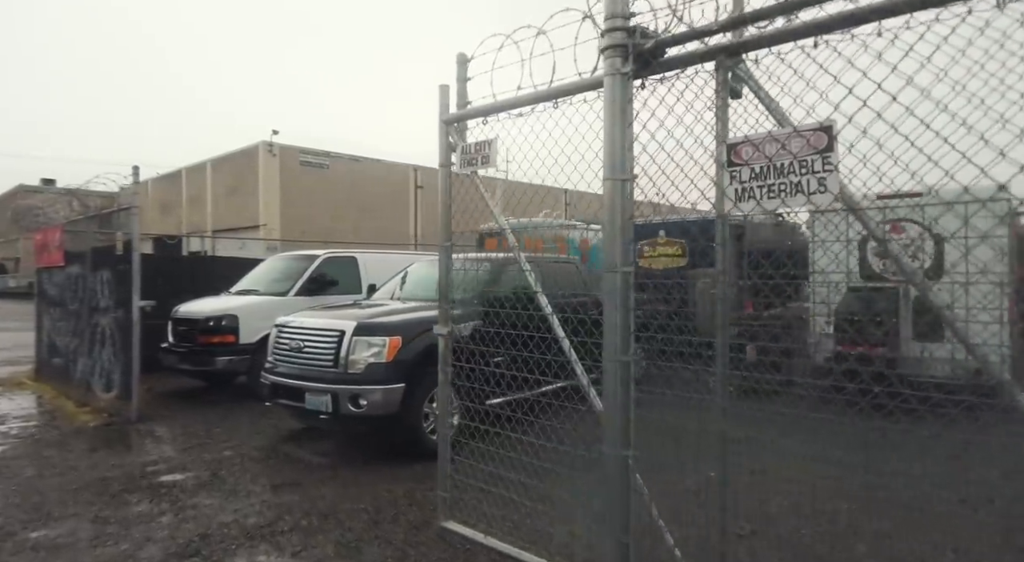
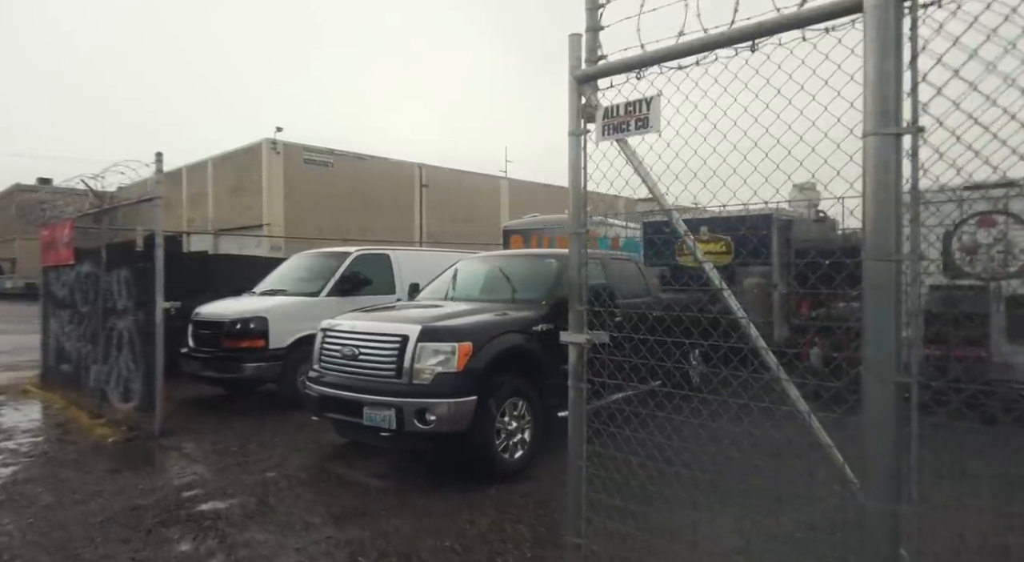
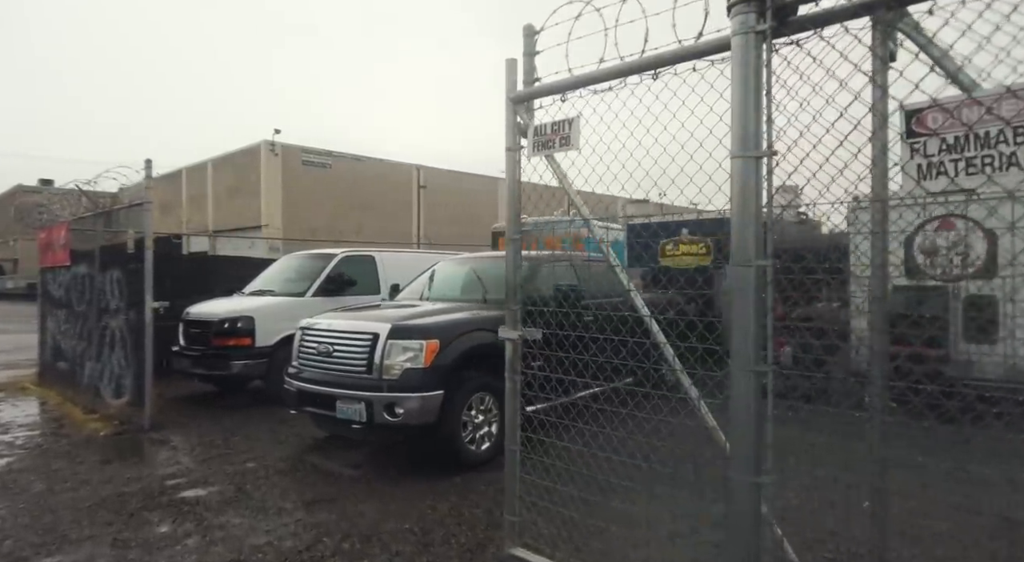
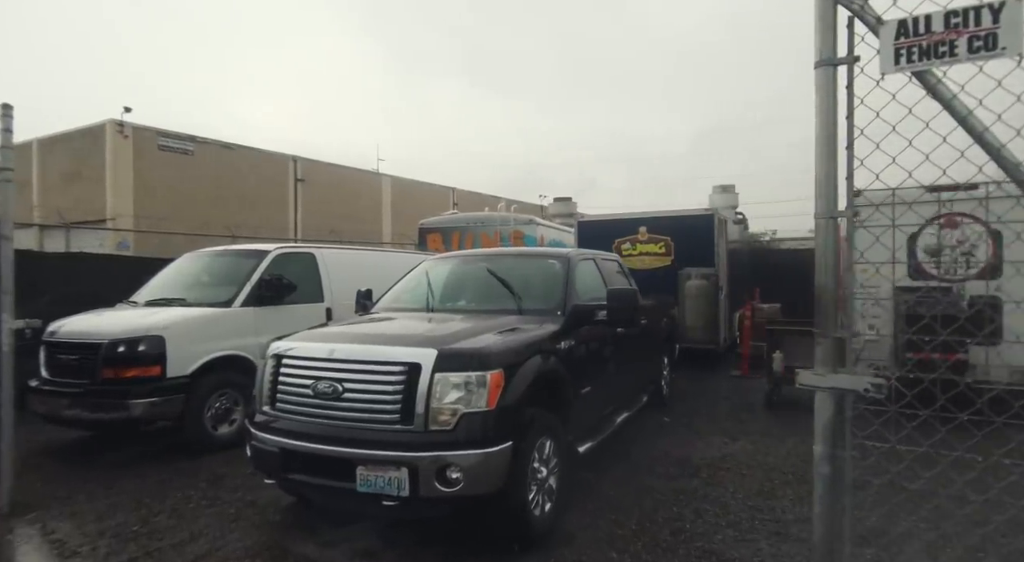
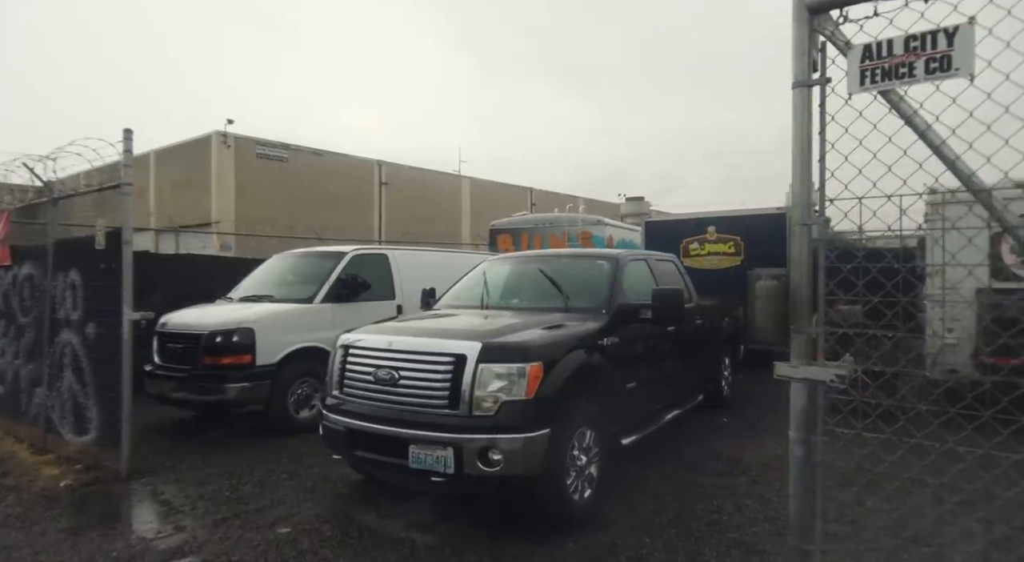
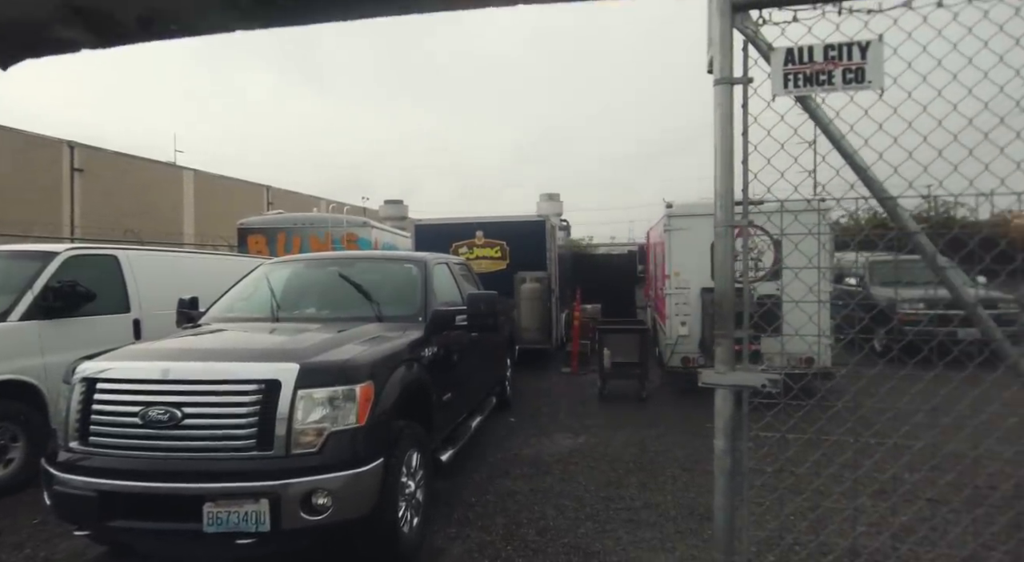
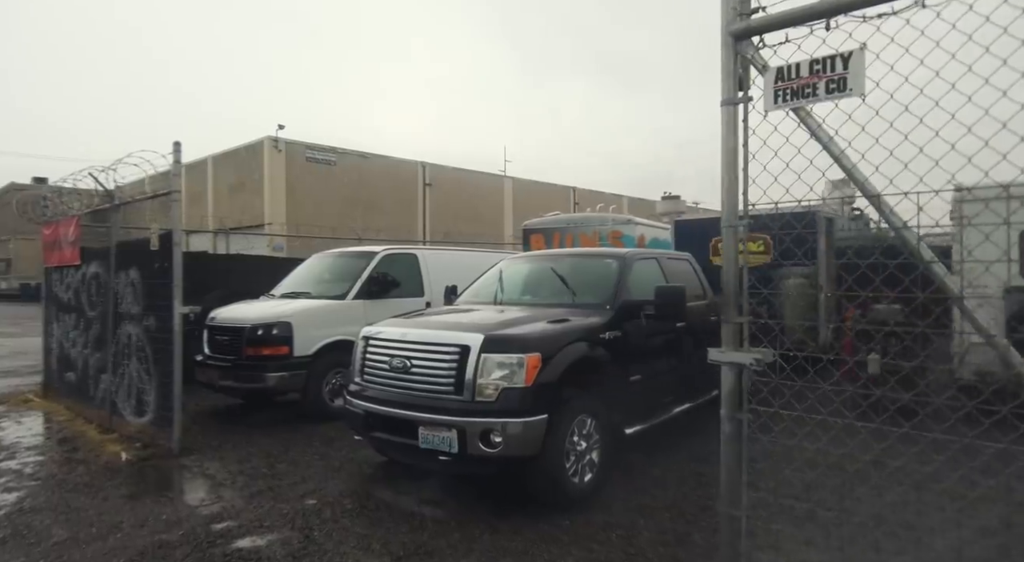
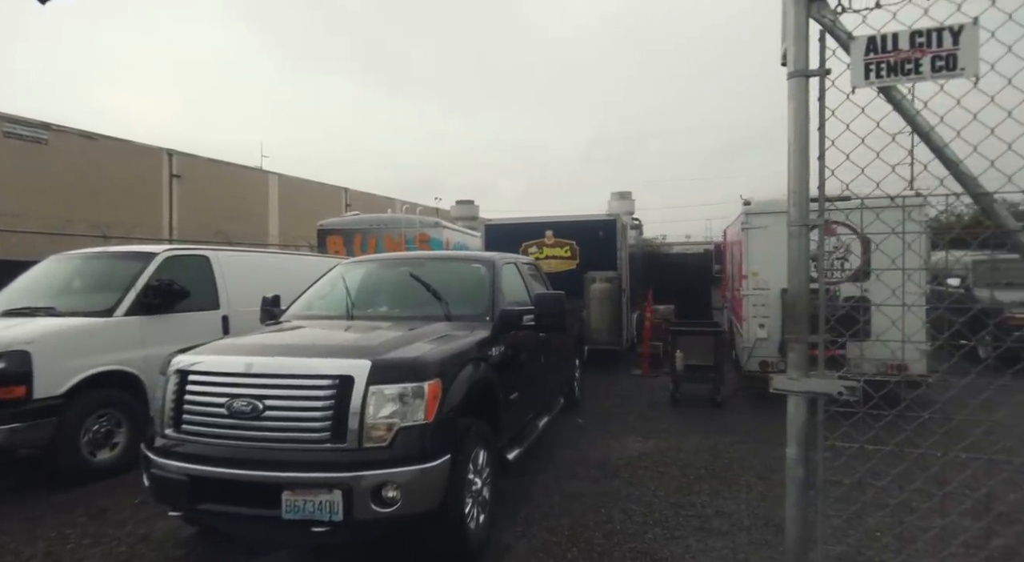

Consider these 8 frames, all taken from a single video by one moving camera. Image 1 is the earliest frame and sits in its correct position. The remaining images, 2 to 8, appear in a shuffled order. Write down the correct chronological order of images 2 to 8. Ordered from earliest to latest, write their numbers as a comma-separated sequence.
3, 2, 7, 5, 4, 8, 6
